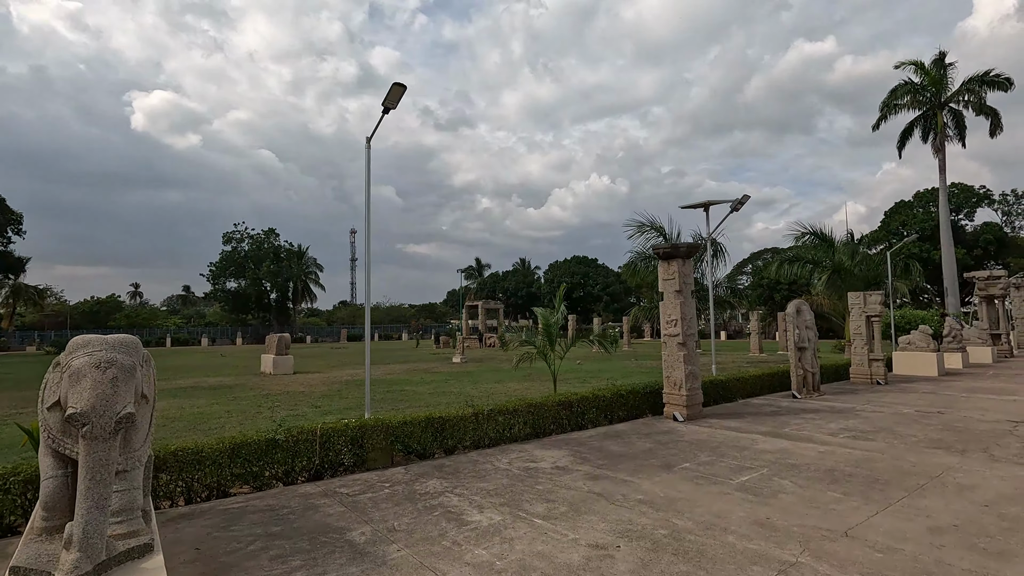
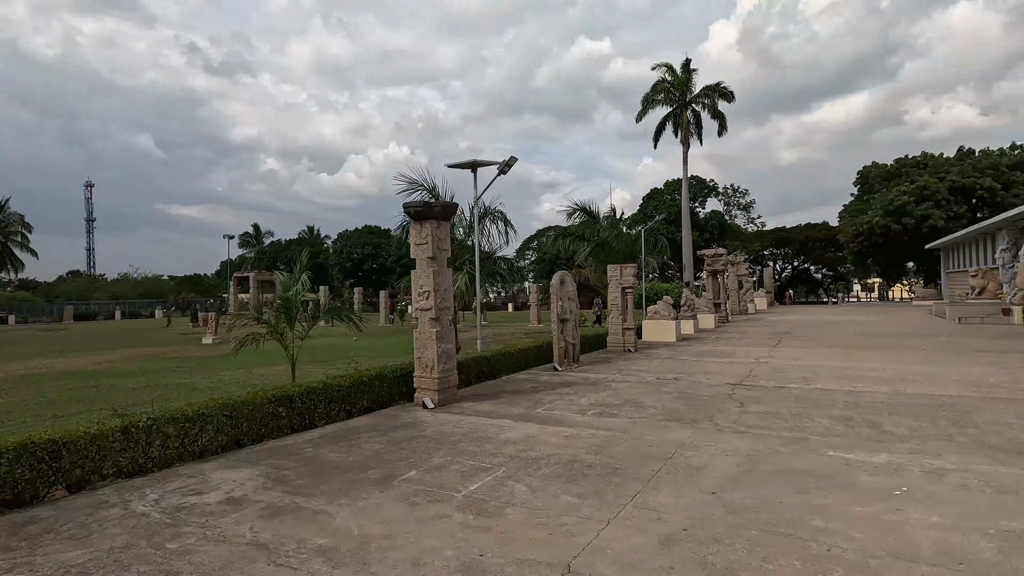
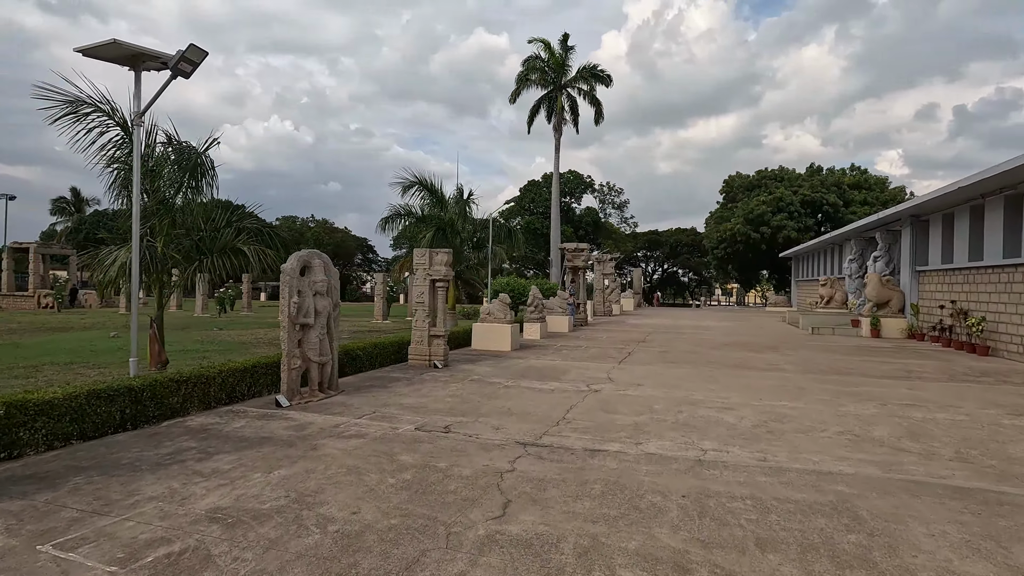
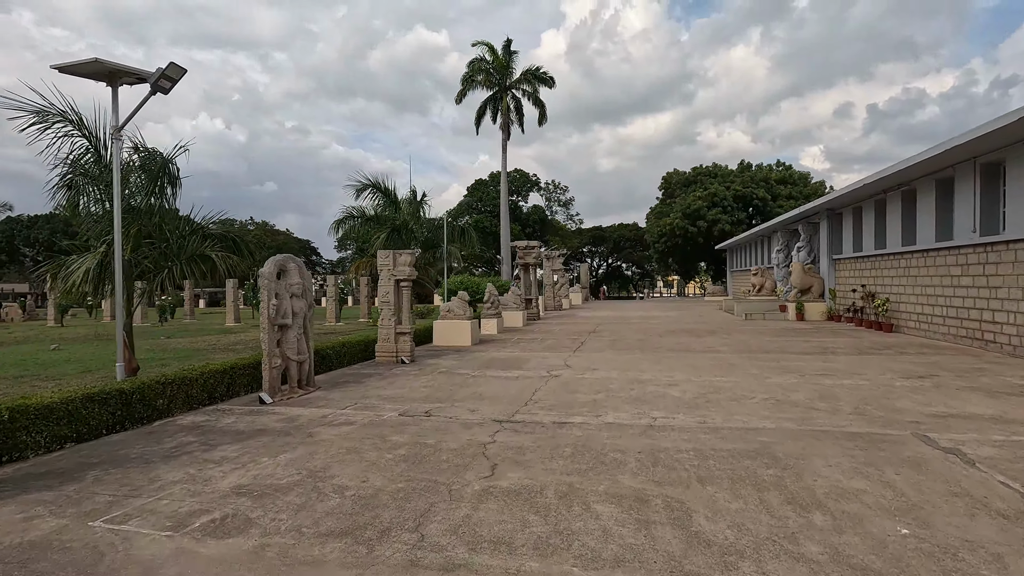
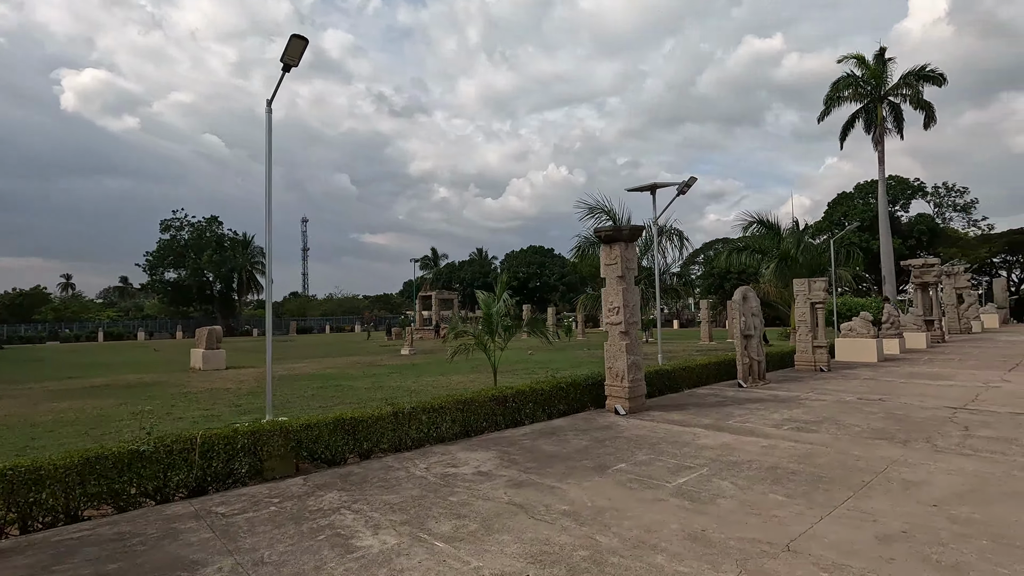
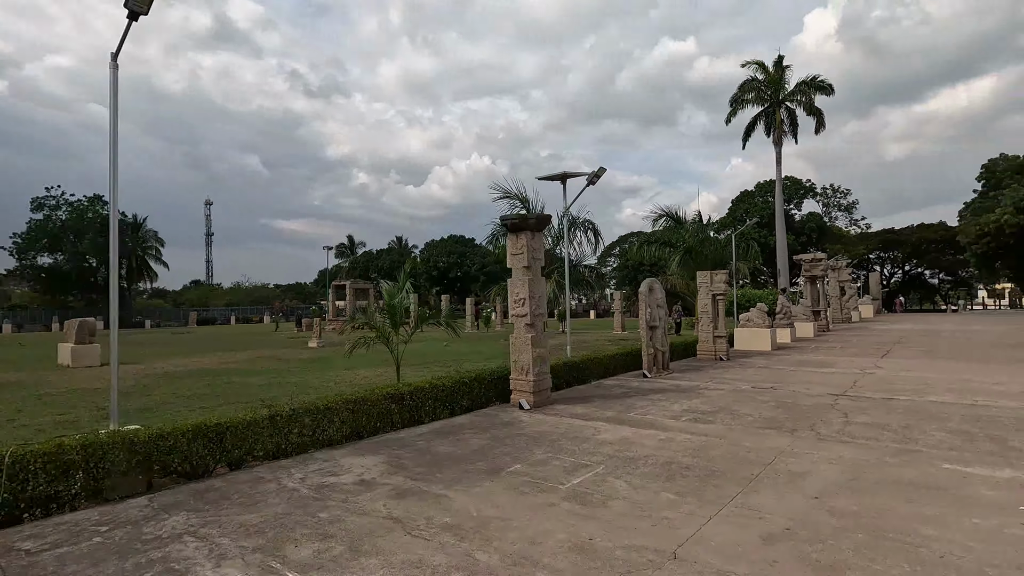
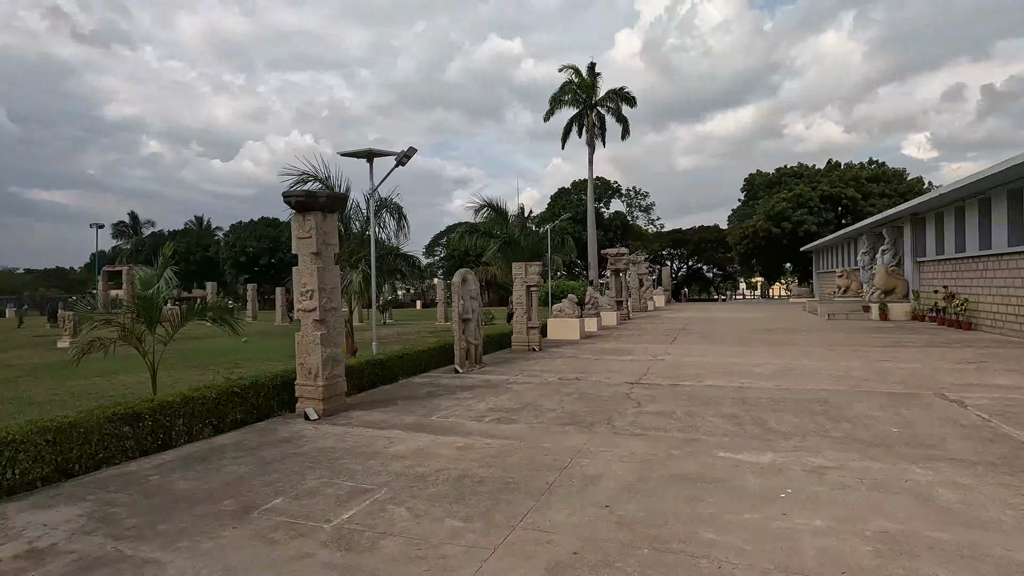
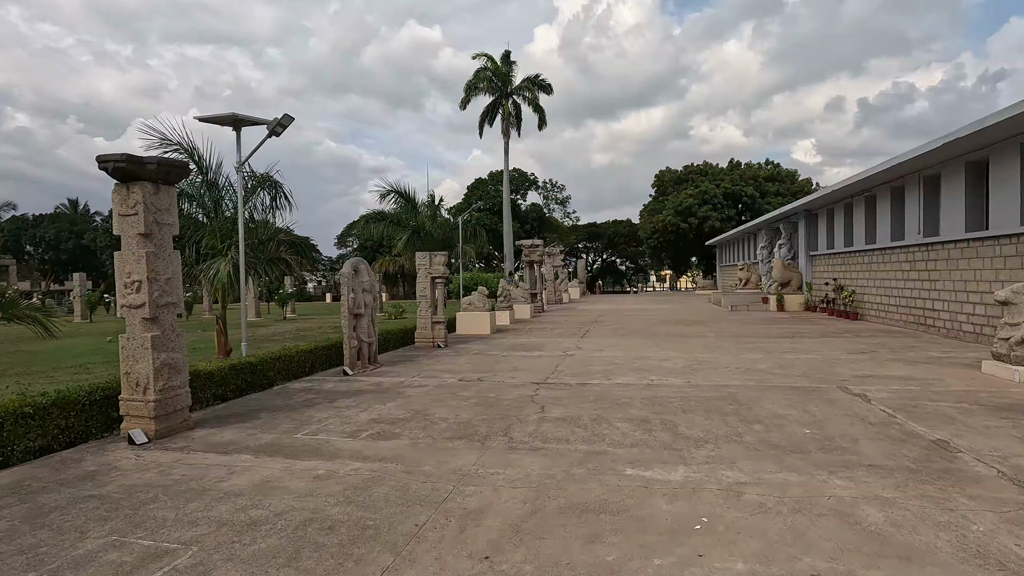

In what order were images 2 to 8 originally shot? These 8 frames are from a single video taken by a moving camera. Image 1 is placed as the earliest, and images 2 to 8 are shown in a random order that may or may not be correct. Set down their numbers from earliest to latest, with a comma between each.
5, 6, 2, 7, 8, 4, 3
